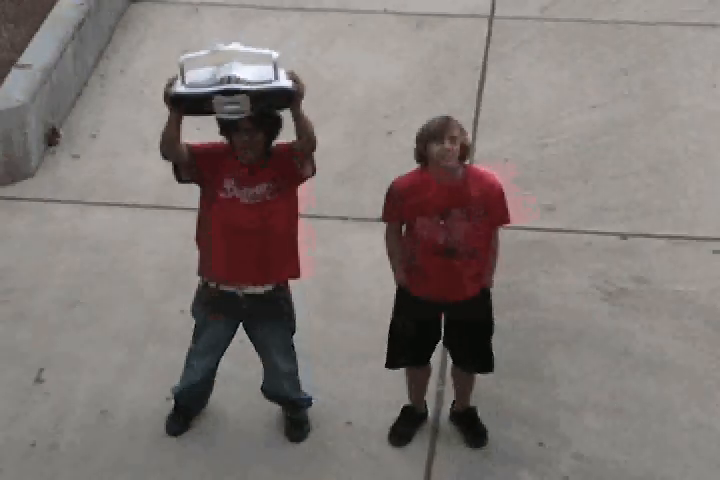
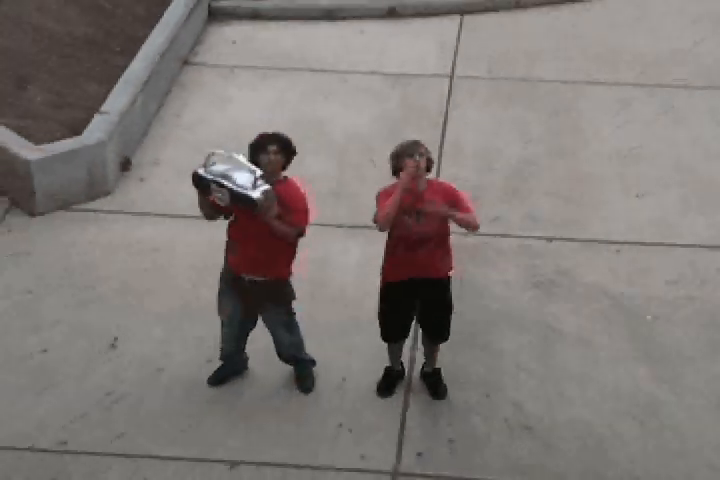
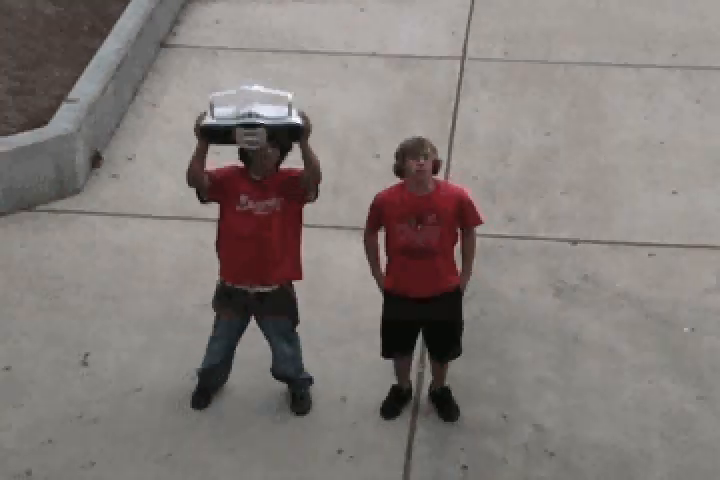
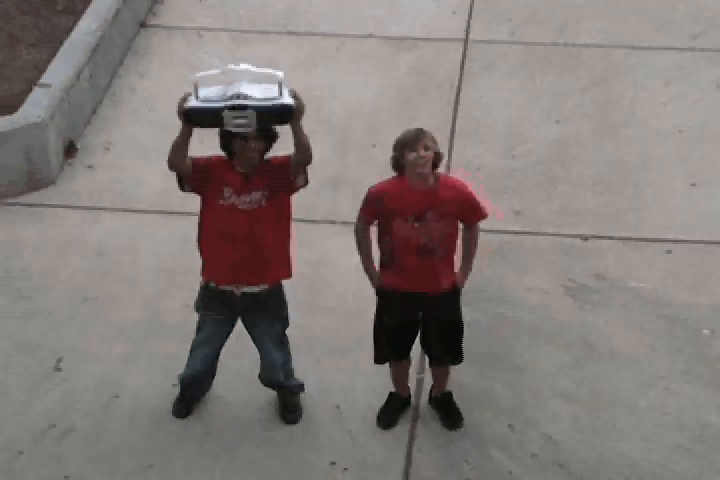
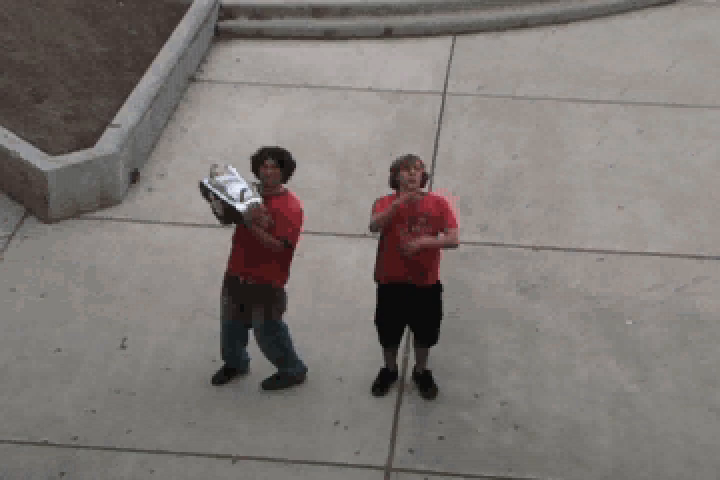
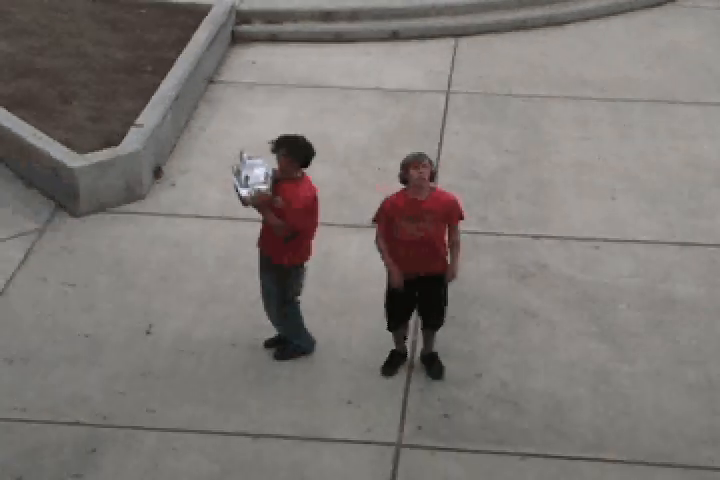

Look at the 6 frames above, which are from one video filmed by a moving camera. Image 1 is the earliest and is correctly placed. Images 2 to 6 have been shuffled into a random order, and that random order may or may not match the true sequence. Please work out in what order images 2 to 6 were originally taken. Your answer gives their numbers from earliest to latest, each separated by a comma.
4, 3, 2, 5, 6
